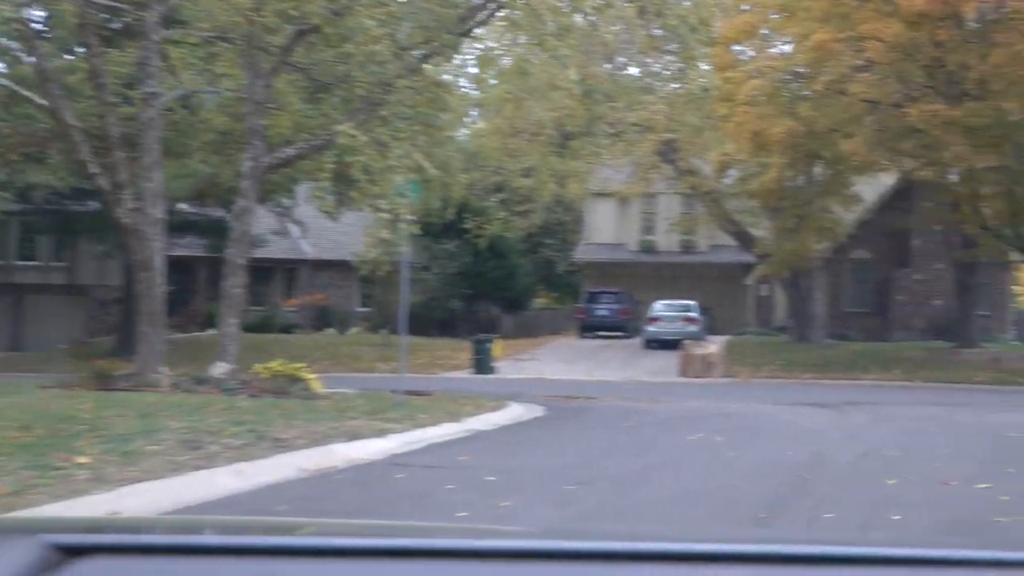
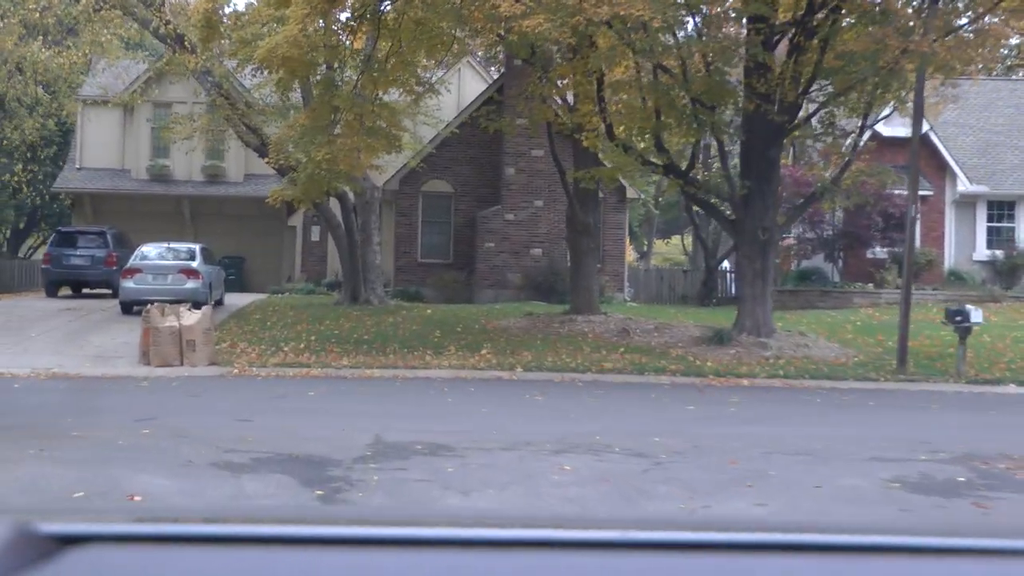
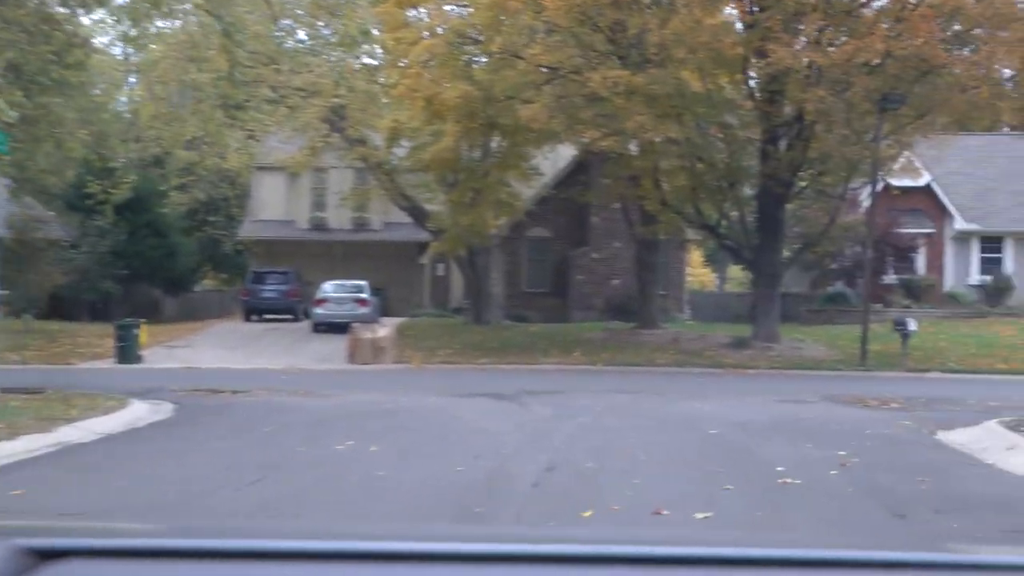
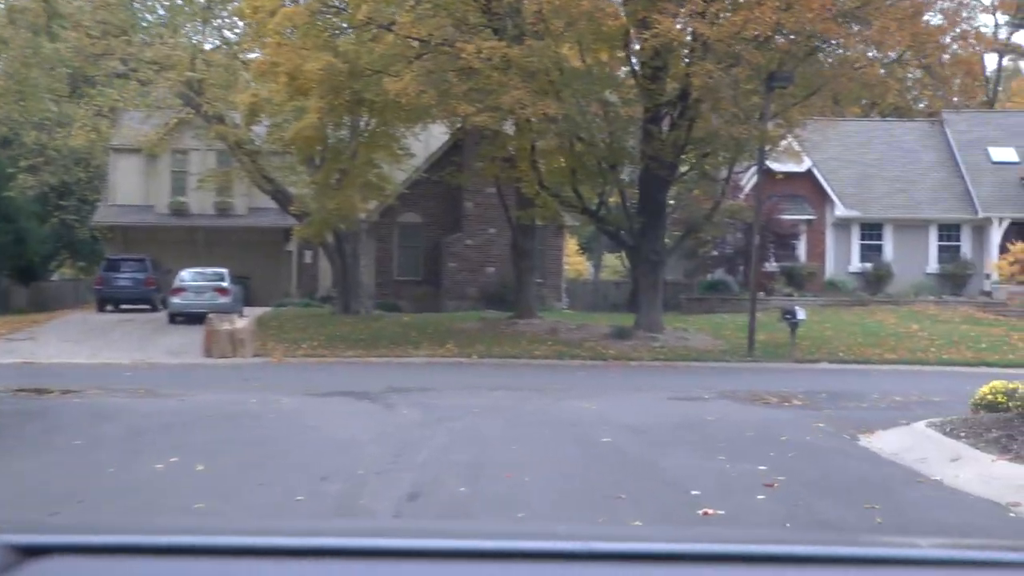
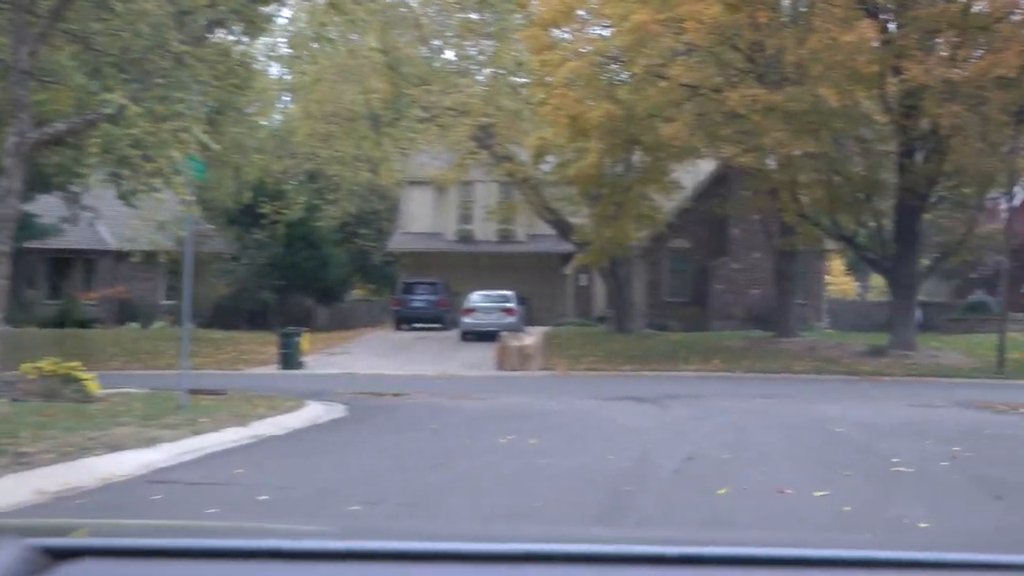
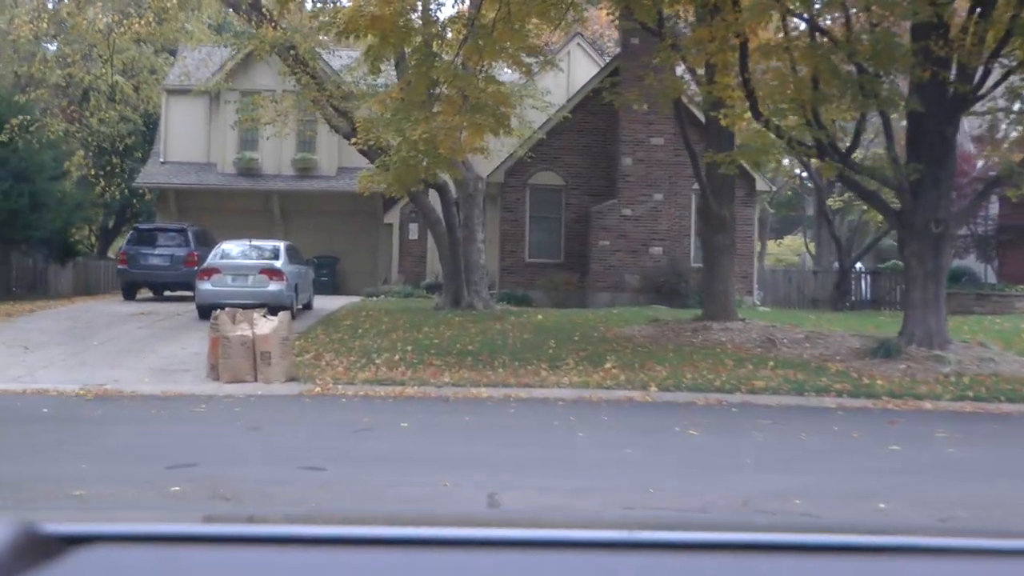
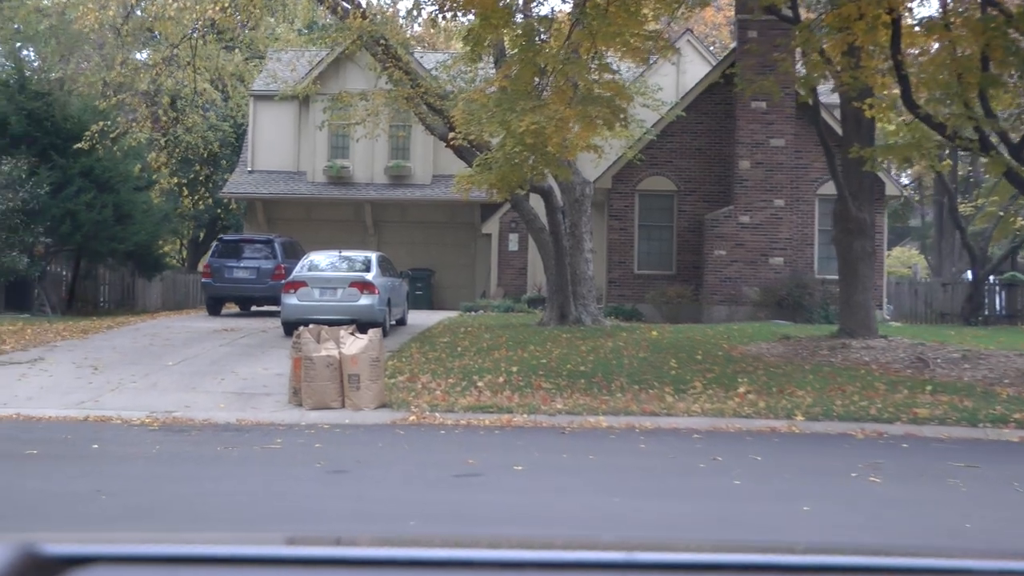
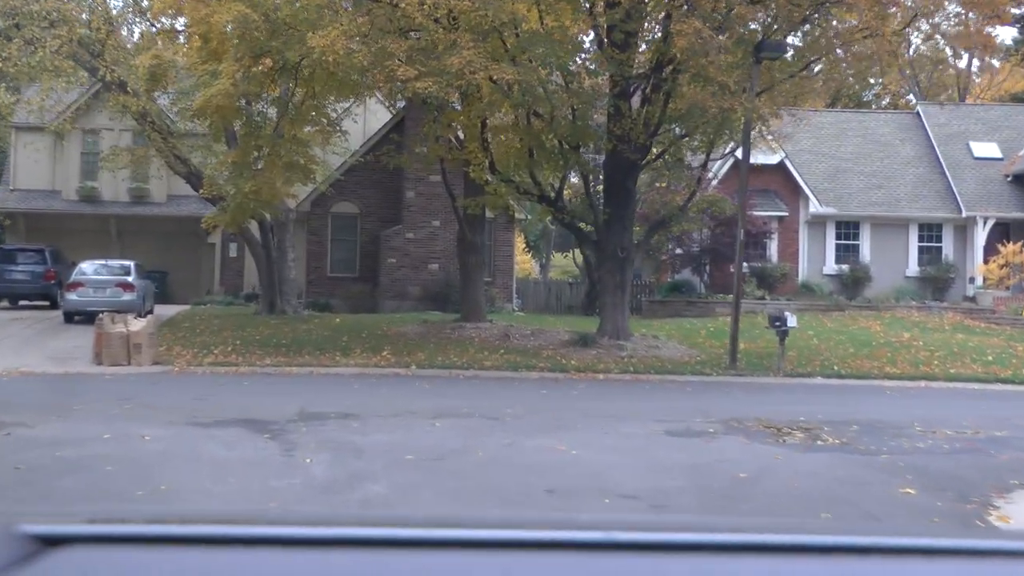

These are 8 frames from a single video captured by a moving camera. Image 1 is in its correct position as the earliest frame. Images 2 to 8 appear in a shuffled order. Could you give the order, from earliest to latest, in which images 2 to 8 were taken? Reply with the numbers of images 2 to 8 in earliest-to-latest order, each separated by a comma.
5, 3, 4, 8, 2, 6, 7
